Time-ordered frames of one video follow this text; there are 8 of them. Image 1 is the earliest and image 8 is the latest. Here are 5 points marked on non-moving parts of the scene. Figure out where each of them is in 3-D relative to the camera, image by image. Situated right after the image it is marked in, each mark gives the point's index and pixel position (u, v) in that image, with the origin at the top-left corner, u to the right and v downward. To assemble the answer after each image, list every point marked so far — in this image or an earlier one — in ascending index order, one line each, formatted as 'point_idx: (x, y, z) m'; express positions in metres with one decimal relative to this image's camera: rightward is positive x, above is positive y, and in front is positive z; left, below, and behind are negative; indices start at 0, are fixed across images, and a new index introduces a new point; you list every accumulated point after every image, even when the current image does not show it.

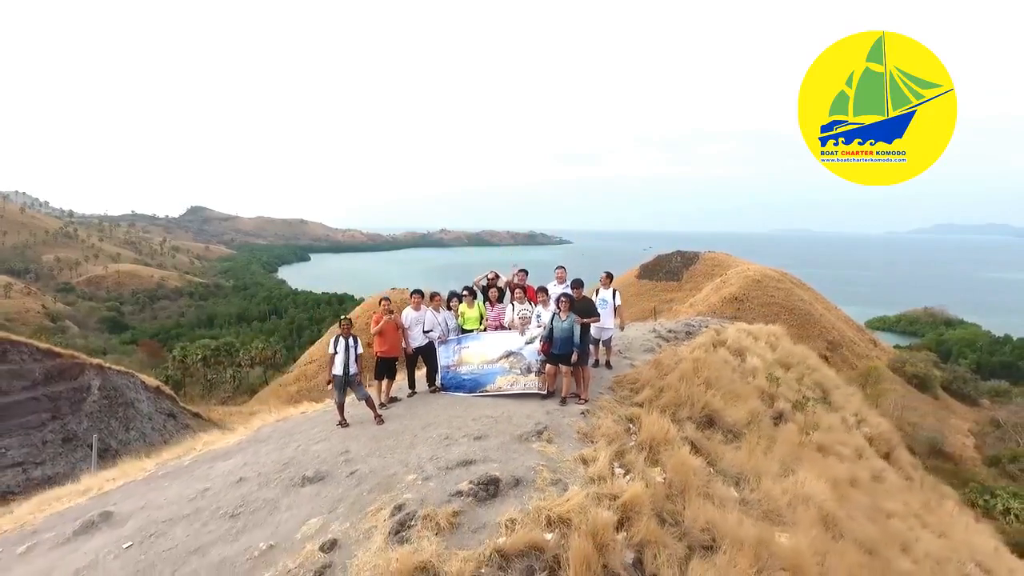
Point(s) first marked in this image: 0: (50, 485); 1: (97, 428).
0: (-14.7, -6.3, +17.0) m
1: (-15.2, -5.1, +19.5) m
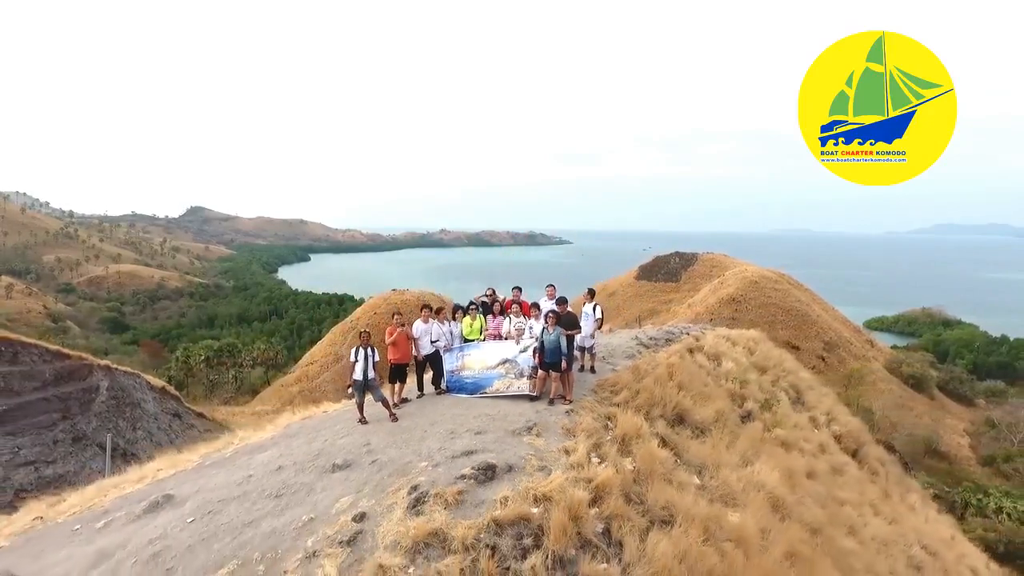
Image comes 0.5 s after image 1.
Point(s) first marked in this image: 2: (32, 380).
0: (-14.7, -6.4, +17.5) m
1: (-15.2, -5.2, +20.0) m
2: (-17.6, -3.4, +19.5) m
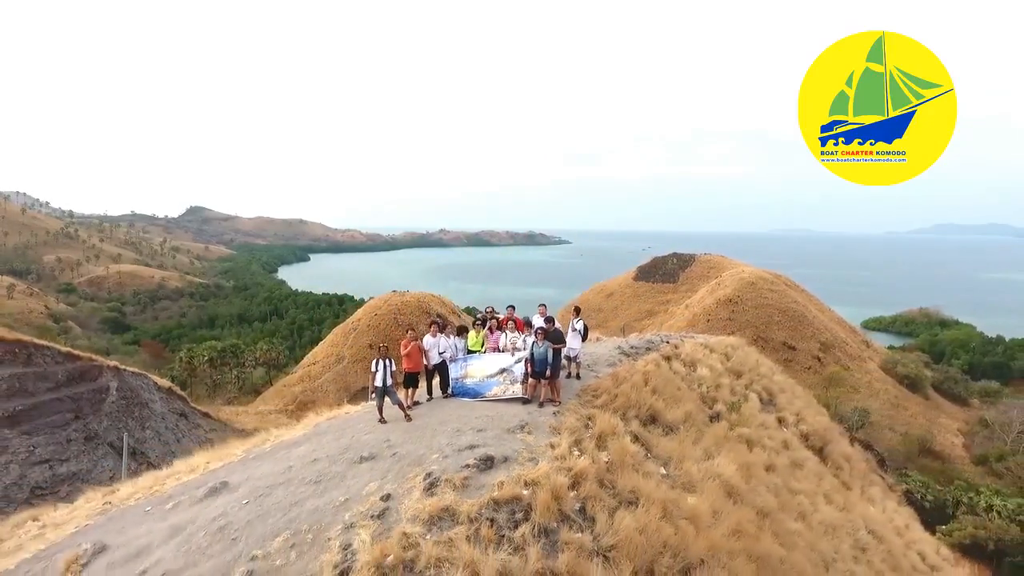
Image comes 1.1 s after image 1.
0: (-14.8, -6.6, +18.1) m
1: (-15.3, -5.3, +20.6) m
2: (-17.6, -3.5, +20.1) m
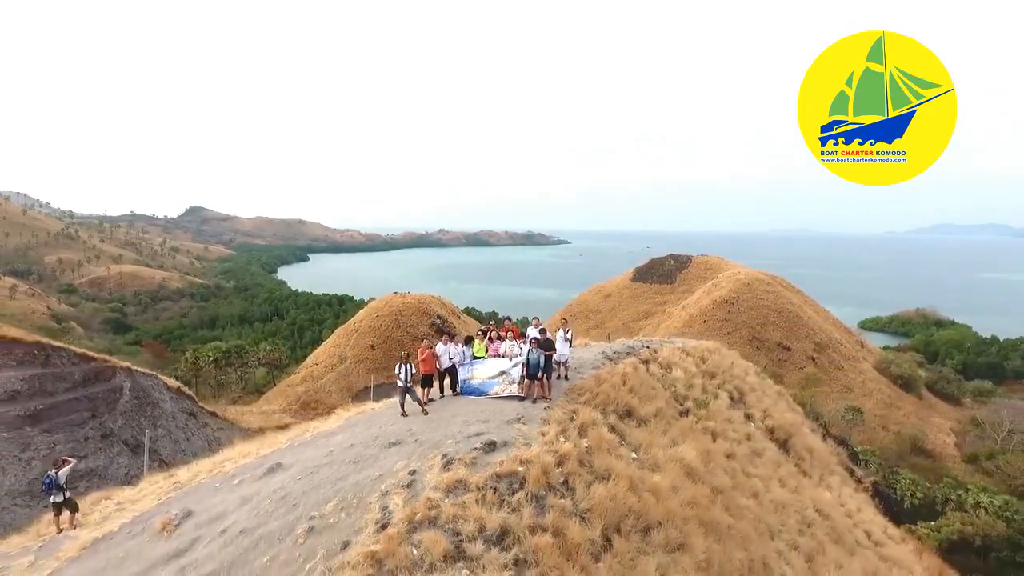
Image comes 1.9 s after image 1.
0: (-14.8, -6.7, +18.9) m
1: (-15.3, -5.5, +21.4) m
2: (-17.6, -3.7, +21.0) m
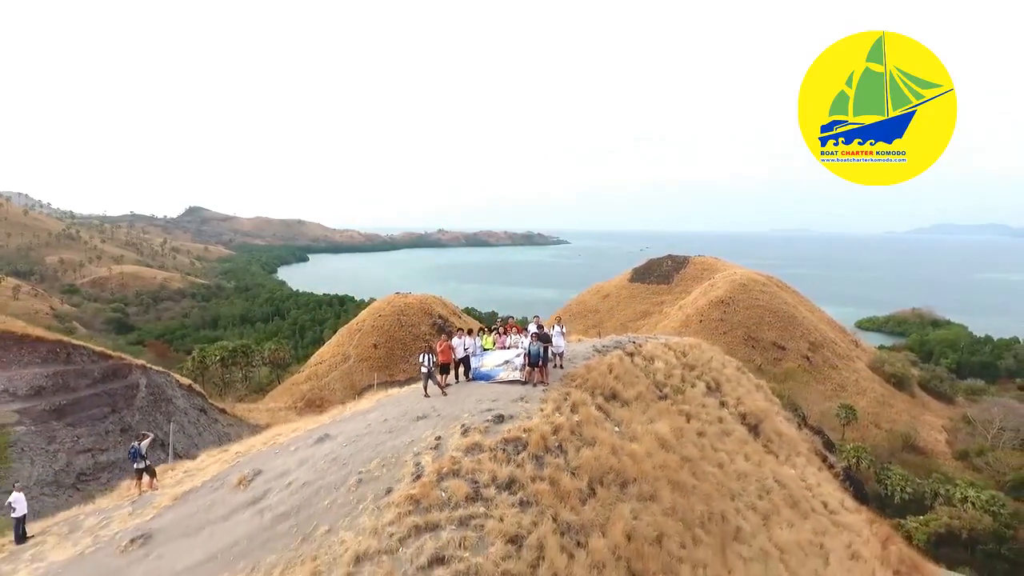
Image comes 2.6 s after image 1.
0: (-14.8, -6.8, +19.9) m
1: (-15.3, -5.5, +22.4) m
2: (-17.6, -3.7, +21.9) m
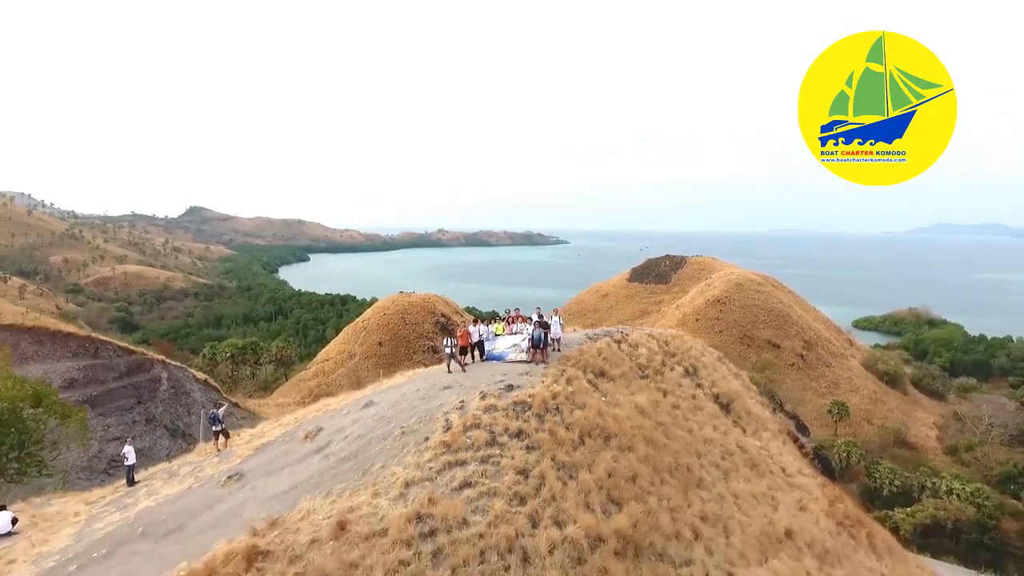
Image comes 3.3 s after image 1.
0: (-14.7, -6.7, +21.3) m
1: (-15.2, -5.5, +23.7) m
2: (-17.5, -3.7, +23.3) m
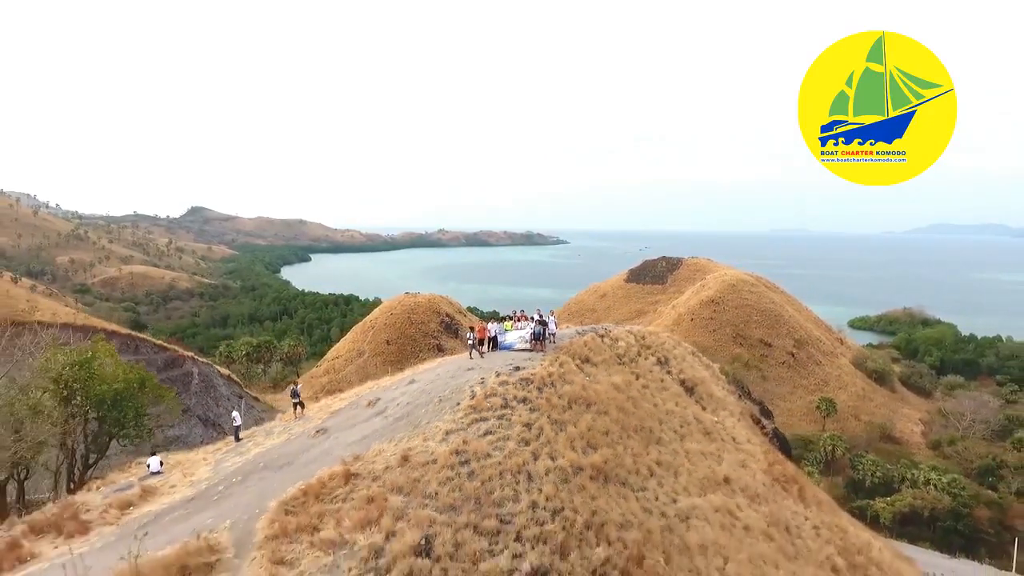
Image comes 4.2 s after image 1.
0: (-14.6, -6.8, +23.6) m
1: (-15.1, -5.6, +26.0) m
2: (-17.4, -3.8, +25.6) m
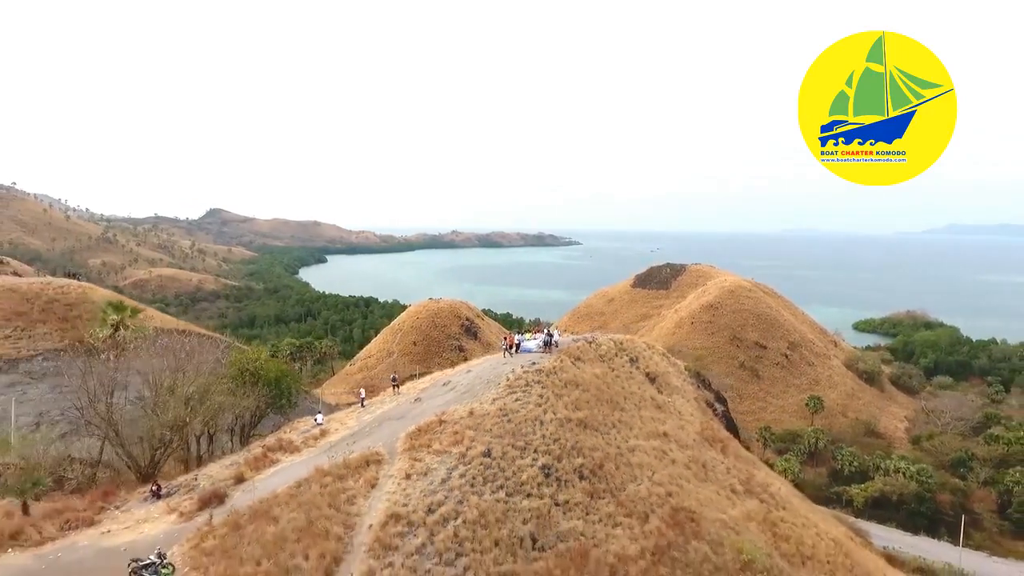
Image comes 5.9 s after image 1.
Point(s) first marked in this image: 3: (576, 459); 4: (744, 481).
0: (-13.8, -7.5, +29.3) m
1: (-14.2, -6.3, +31.8) m
2: (-16.6, -4.4, +31.4) m
3: (+1.7, -4.5, +13.5) m
4: (+7.5, -6.2, +16.9) m
